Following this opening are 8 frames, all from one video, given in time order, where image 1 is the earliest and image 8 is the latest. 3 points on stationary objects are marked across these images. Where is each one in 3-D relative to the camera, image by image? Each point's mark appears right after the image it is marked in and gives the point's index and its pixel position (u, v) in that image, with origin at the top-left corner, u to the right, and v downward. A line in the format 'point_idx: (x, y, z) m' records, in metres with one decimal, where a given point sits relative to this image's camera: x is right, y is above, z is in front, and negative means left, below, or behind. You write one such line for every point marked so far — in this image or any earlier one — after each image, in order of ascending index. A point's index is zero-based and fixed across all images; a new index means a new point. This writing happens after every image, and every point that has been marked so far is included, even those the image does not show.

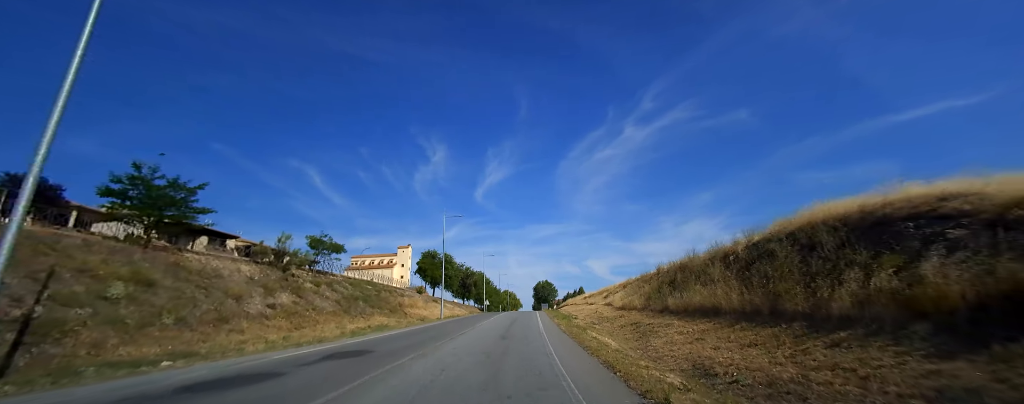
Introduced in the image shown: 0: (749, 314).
0: (+10.5, -5.0, +15.8) m
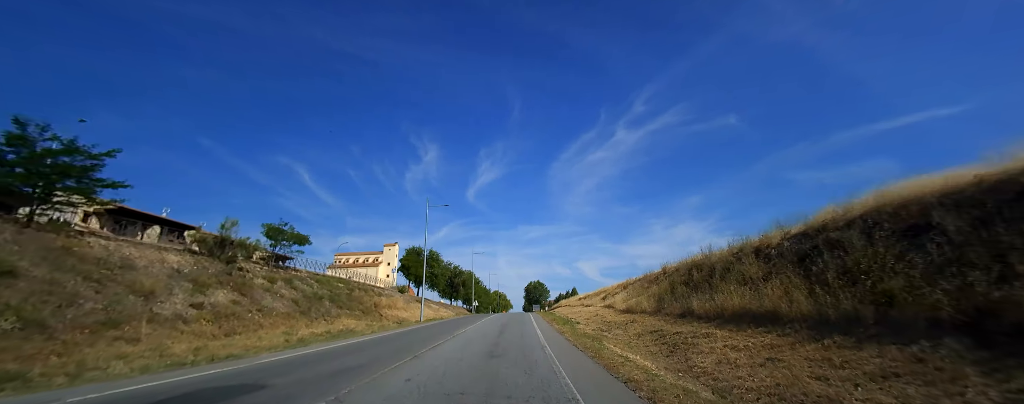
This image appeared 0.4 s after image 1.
0: (+10.2, -3.8, +11.2) m
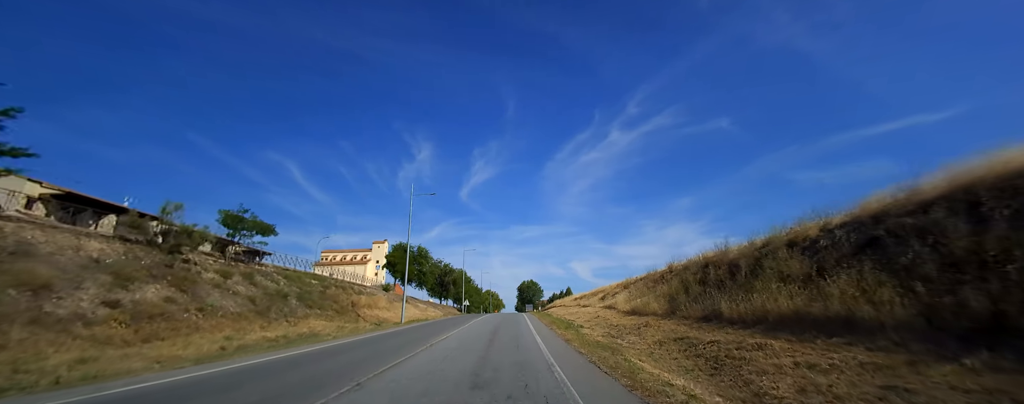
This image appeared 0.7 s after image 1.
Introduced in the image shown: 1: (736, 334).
0: (+10.1, -2.9, +7.9) m
1: (+8.7, -5.1, +13.9) m
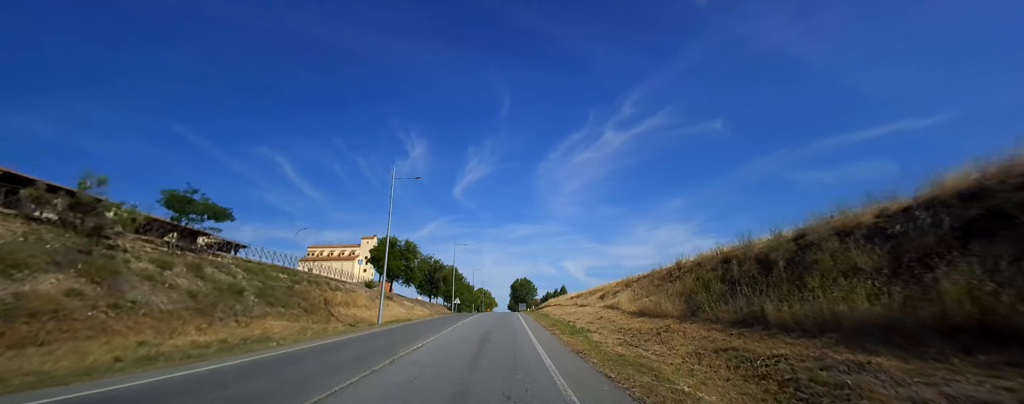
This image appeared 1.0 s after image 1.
0: (+10.0, -2.1, +4.5) m
1: (+8.5, -4.2, +10.6) m
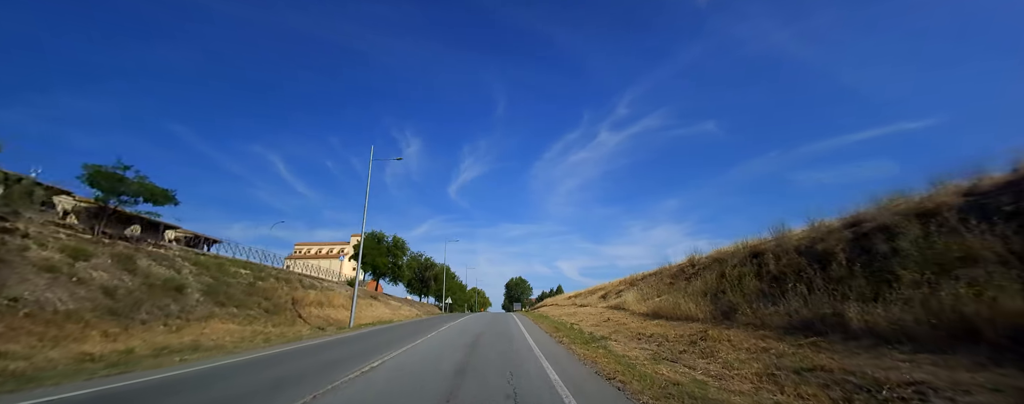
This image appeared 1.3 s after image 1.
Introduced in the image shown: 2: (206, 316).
0: (+10.1, -1.1, +1.2) m
1: (+8.5, -3.3, +7.2) m
2: (-15.4, -5.8, +18.0) m
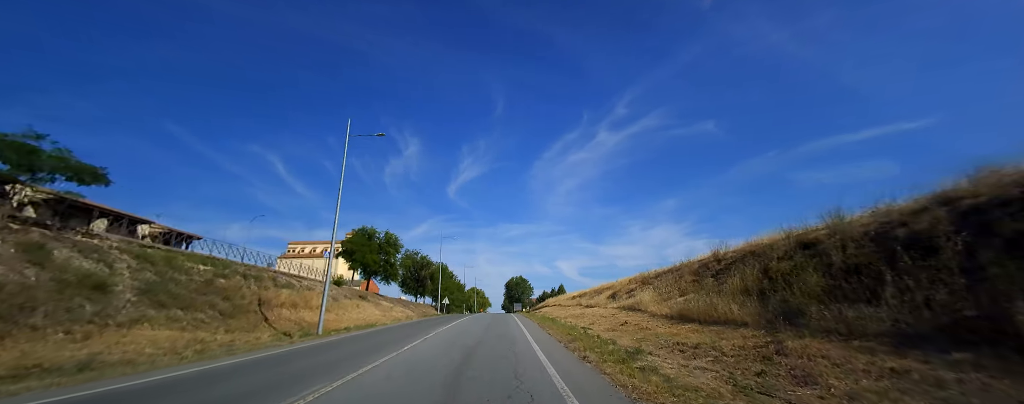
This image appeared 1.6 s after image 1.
0: (+10.2, -0.2, -2.3) m
1: (+8.6, -2.3, +3.7) m
2: (-15.3, -4.8, +14.5) m
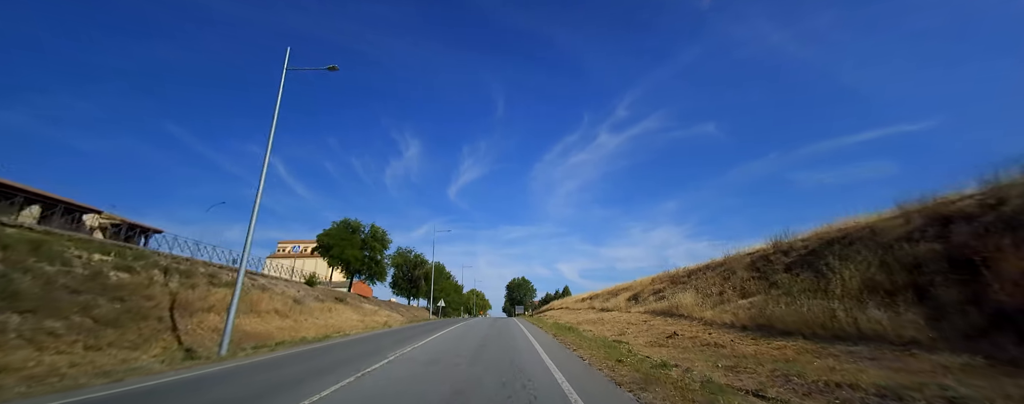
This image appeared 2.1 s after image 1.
0: (+10.4, +1.4, -8.1) m
1: (+8.8, -0.7, -2.1) m
2: (-15.0, -3.3, +8.7) m
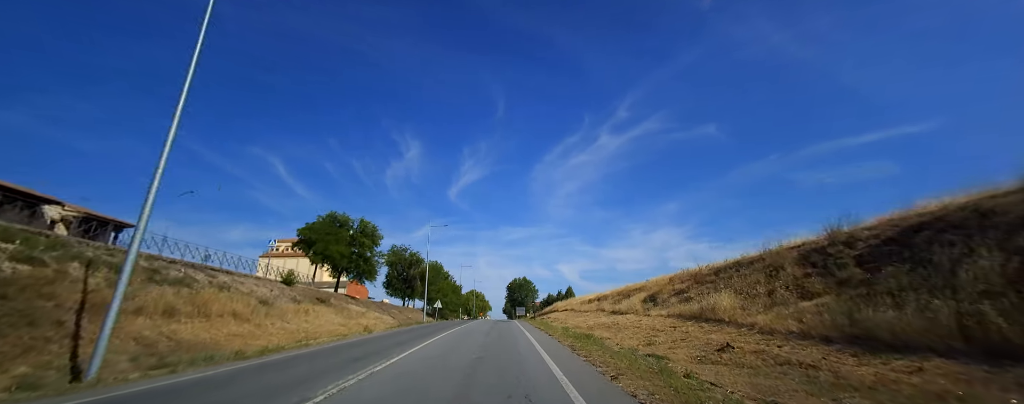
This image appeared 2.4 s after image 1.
0: (+10.6, +2.4, -11.5) m
1: (+8.9, +0.2, -5.5) m
2: (-14.9, -2.3, +5.3) m
